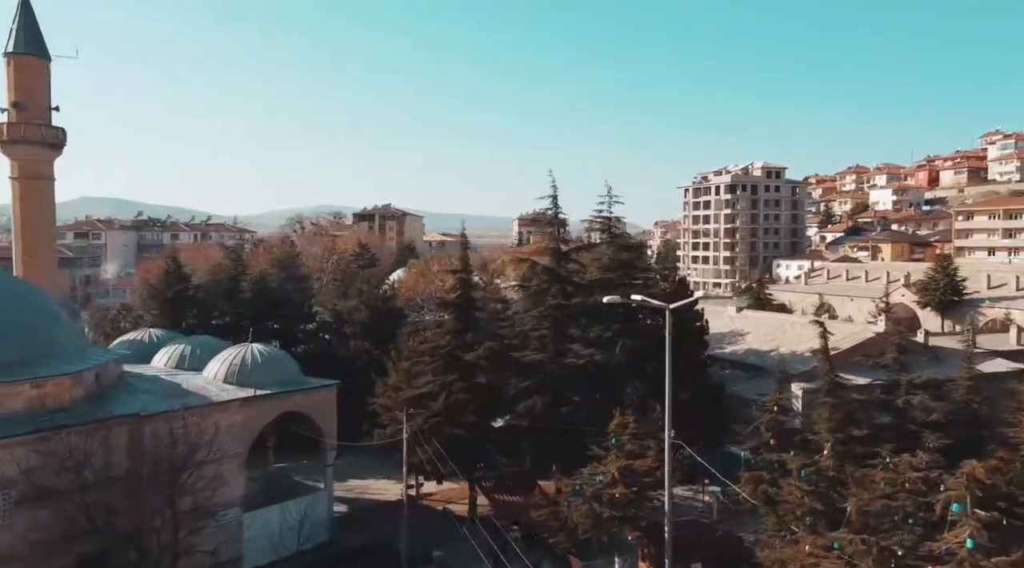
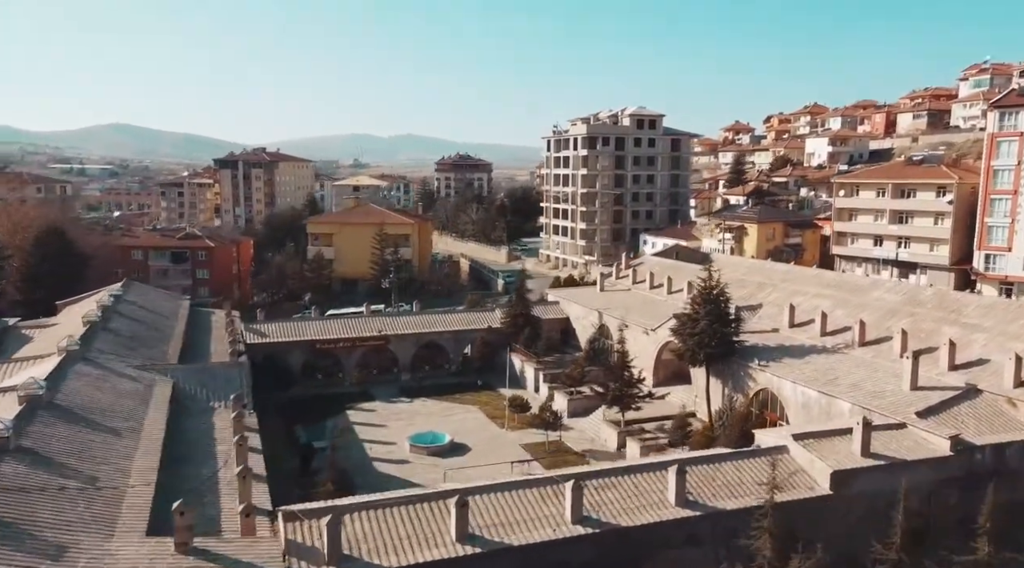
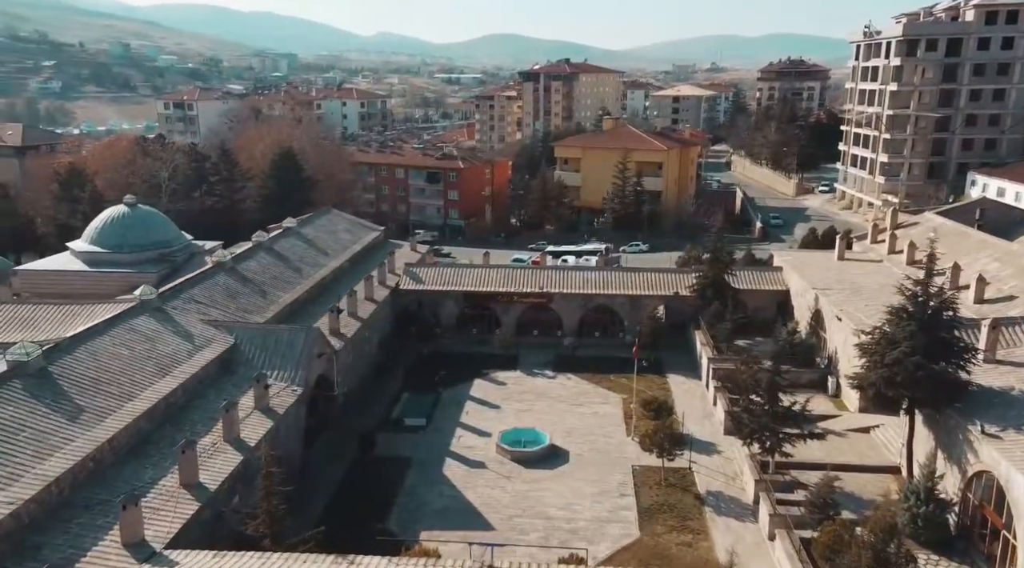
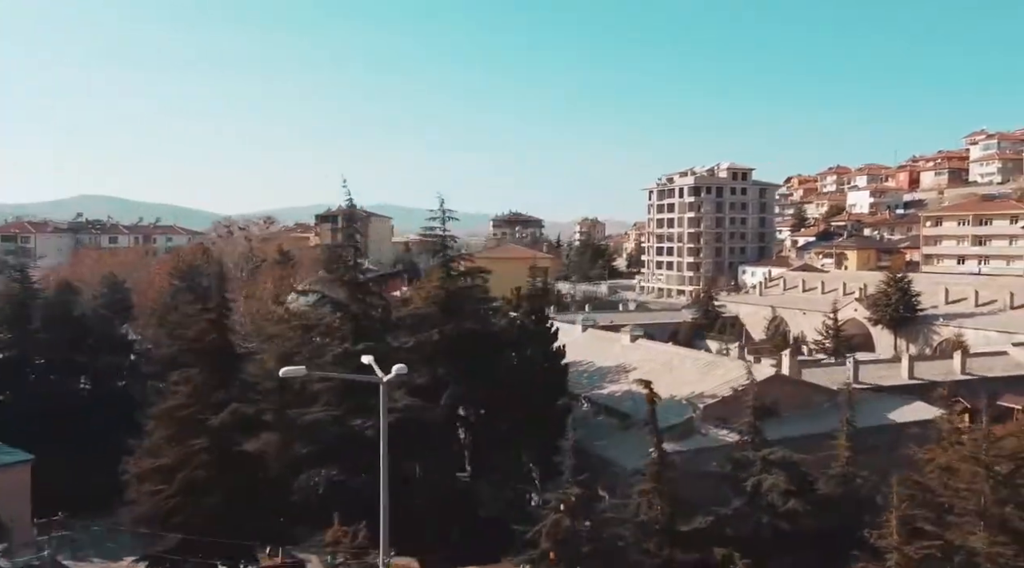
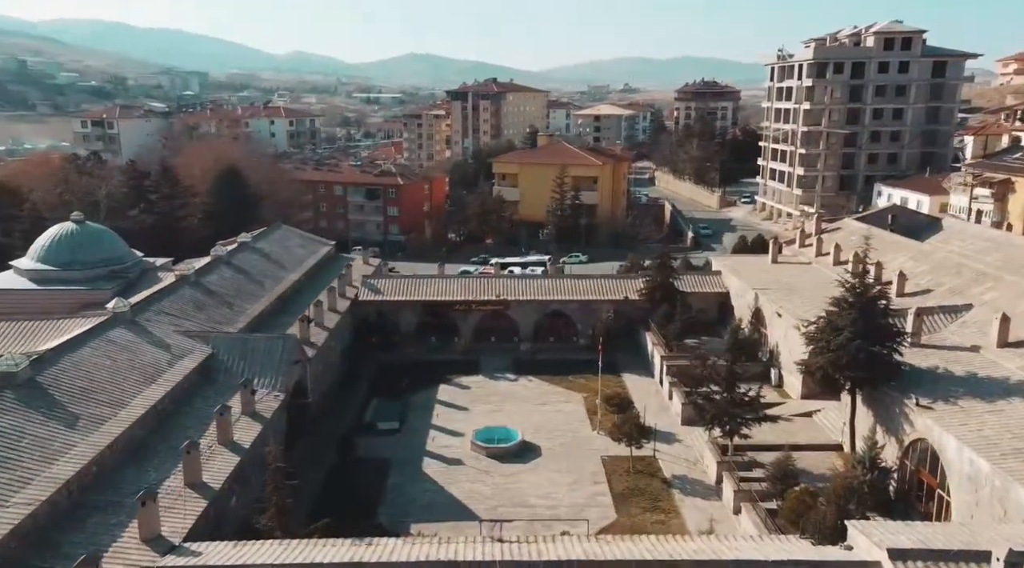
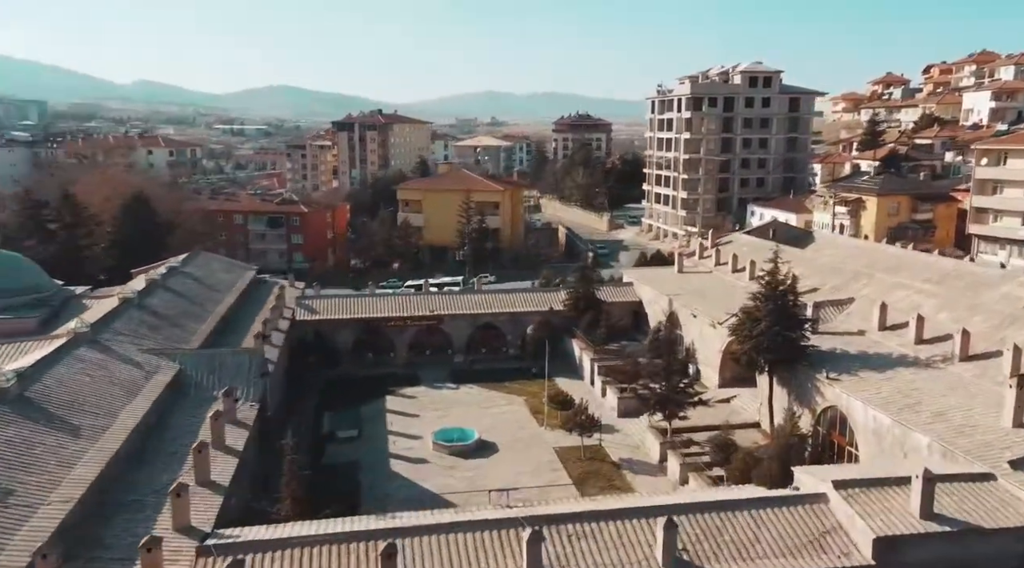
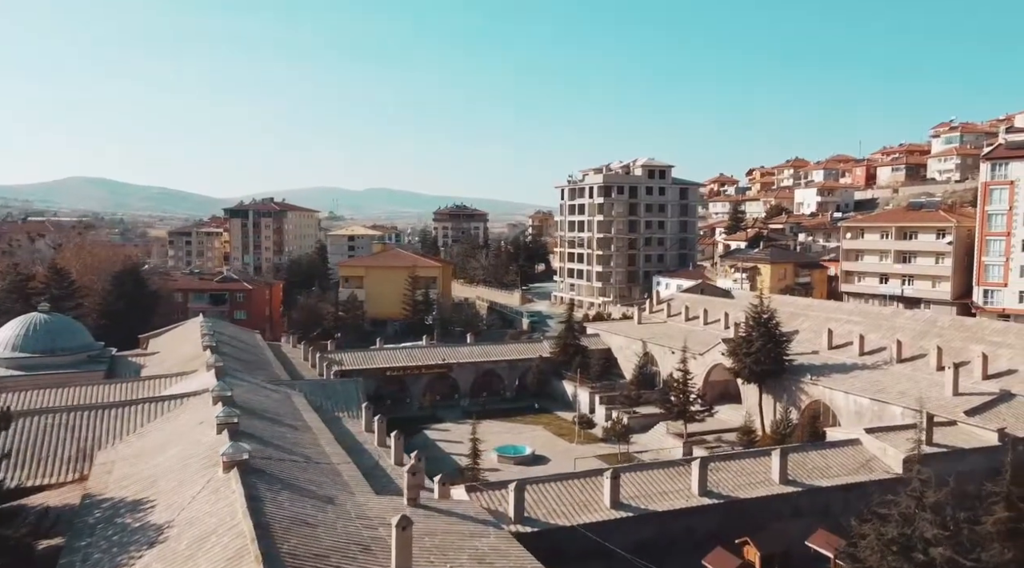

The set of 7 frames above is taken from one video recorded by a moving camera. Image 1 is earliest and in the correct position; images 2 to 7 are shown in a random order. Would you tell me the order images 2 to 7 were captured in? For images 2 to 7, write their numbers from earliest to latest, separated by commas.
4, 7, 2, 6, 5, 3
